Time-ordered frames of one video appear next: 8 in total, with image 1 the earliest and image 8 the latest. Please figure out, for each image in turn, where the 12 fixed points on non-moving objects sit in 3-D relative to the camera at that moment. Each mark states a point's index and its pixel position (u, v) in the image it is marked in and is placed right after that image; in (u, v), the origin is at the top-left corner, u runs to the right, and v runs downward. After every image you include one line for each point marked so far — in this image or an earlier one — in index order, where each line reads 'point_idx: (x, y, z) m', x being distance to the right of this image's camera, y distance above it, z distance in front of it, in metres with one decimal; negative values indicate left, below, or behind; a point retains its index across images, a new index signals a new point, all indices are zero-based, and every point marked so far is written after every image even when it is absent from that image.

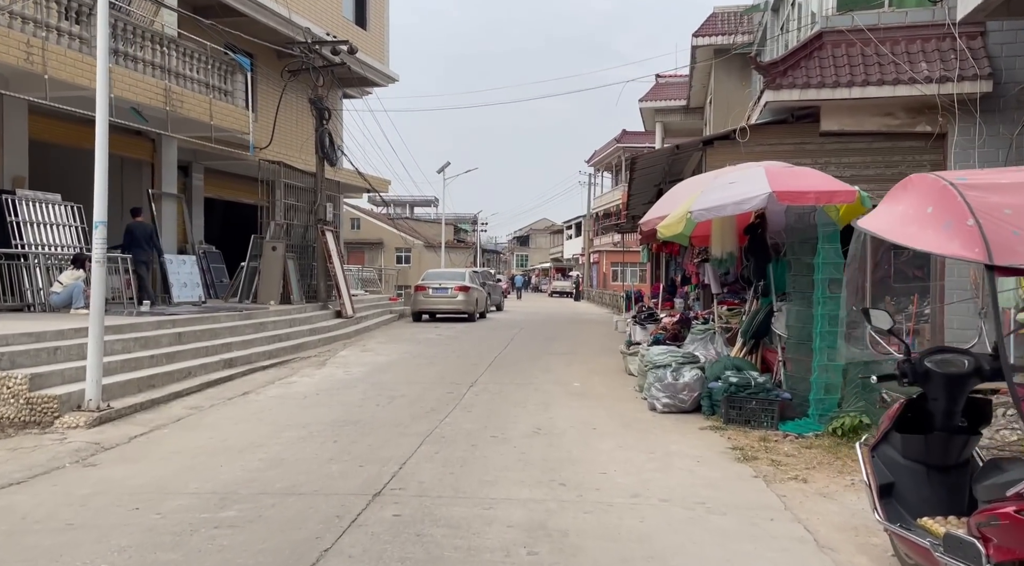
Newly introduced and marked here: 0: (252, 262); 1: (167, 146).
0: (-5.9, +0.5, +18.1) m
1: (-6.9, +2.8, +16.3) m
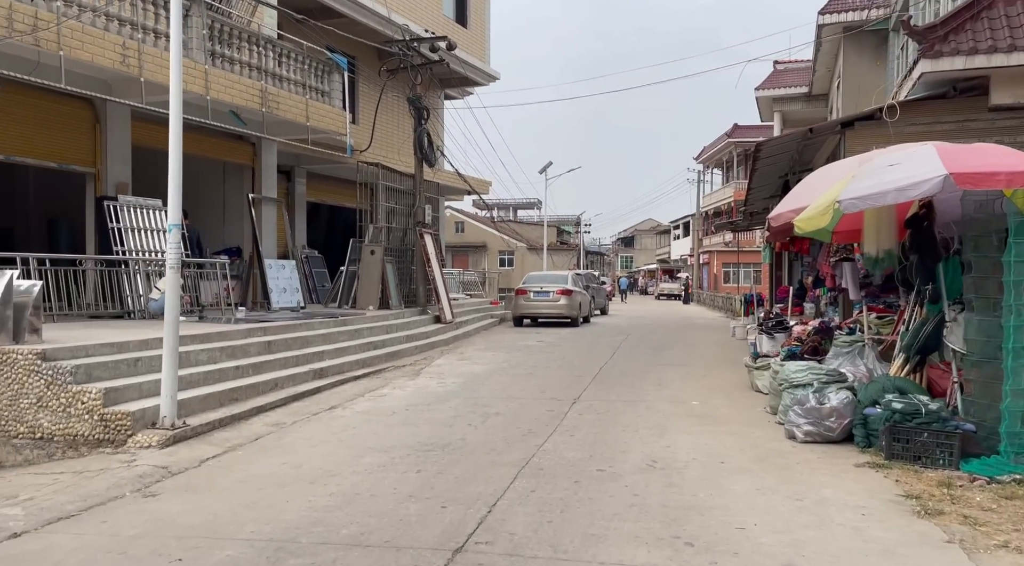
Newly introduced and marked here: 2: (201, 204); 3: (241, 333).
0: (-3.6, +0.4, +17.8) m
1: (-4.9, +2.7, +16.1) m
2: (-6.5, +1.7, +16.8) m
3: (-3.4, -0.6, +10.2) m
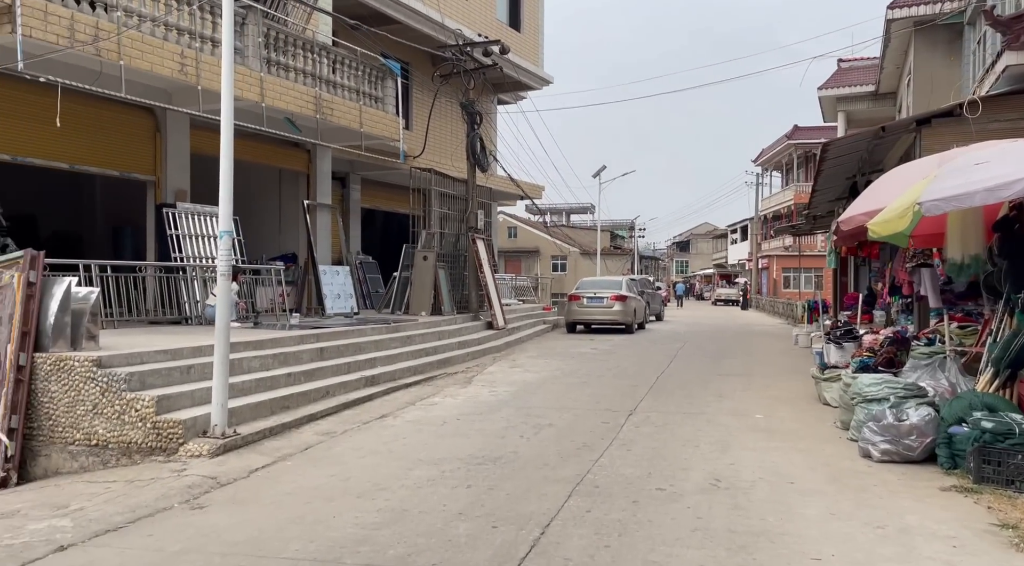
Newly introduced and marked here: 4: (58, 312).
0: (-2.4, +0.2, +17.7) m
1: (-3.8, +2.5, +16.2) m
2: (-5.4, +1.5, +17.0) m
3: (-2.8, -0.7, +10.1) m
4: (-4.2, -0.3, +7.5) m
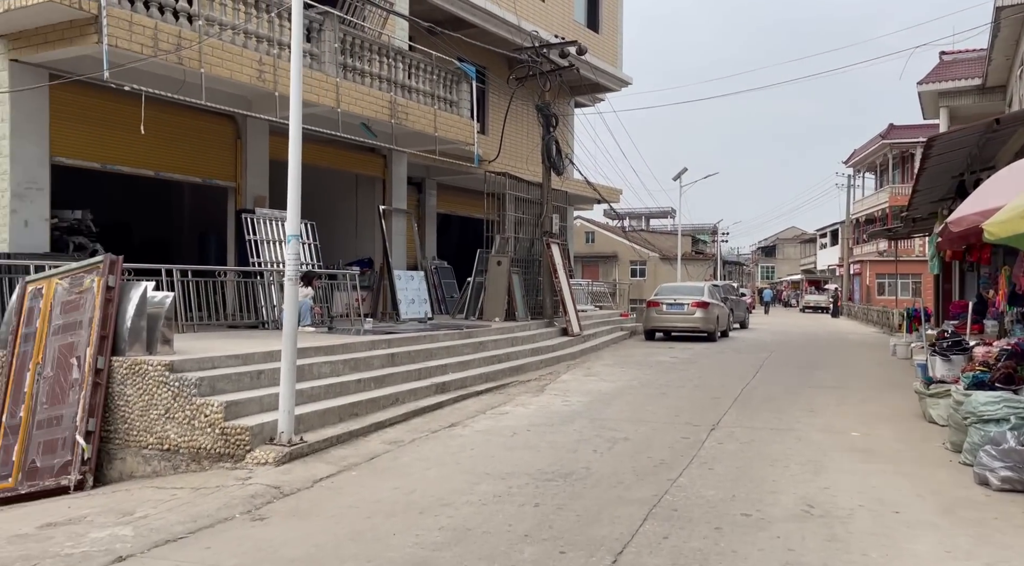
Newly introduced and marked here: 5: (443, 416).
0: (-0.8, +0.1, +17.6) m
1: (-2.3, +2.4, +16.1) m
2: (-3.8, +1.4, +17.1) m
3: (-1.8, -0.8, +10.0) m
4: (-3.6, -0.3, +7.6) m
5: (-0.8, -1.5, +9.0) m
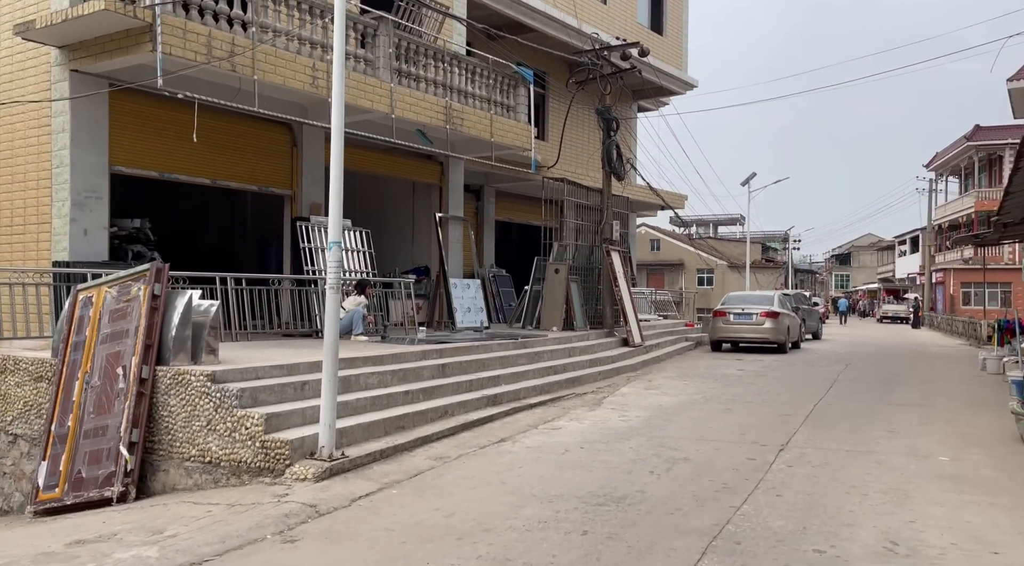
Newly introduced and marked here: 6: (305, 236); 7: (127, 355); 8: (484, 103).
0: (+0.5, -0.1, +17.2) m
1: (-1.1, +2.3, +15.9) m
2: (-2.5, +1.3, +17.0) m
3: (-1.2, -0.9, +9.8) m
4: (-3.1, -0.4, +7.4) m
5: (-0.2, -1.6, +8.6) m
6: (-3.3, +0.8, +12.9) m
7: (-3.5, -0.7, +7.3) m
8: (-0.5, +3.3, +14.8) m
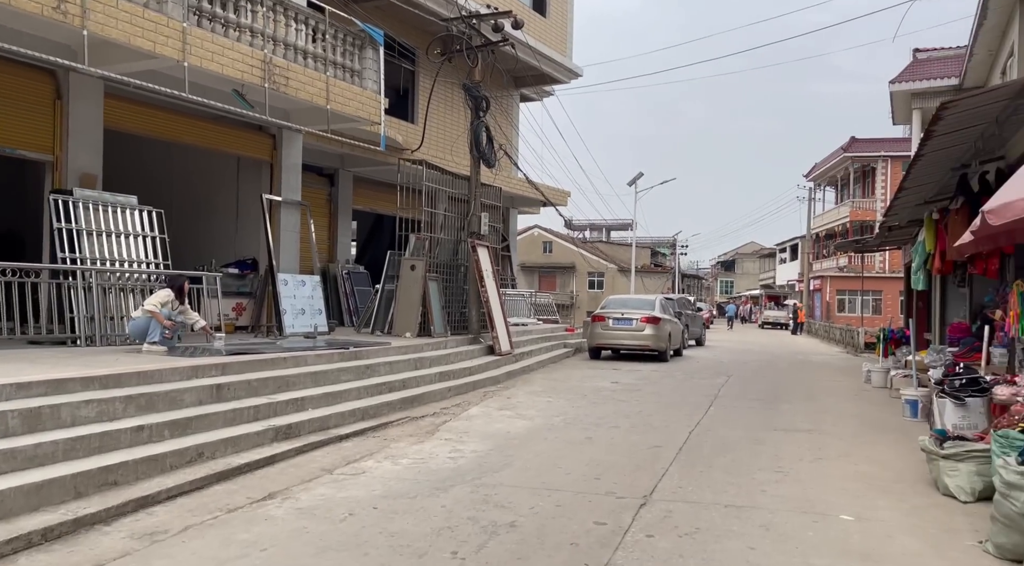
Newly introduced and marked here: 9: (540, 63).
0: (-2.3, 0.0, +14.8) m
1: (-3.7, +2.3, +13.4) m
2: (-5.3, +1.4, +14.2) m
3: (-3.0, -0.8, +7.2) m
4: (-4.6, -0.3, +4.7) m
5: (-1.9, -1.5, +6.2) m
6: (-5.5, +0.9, +10.0) m
7: (-5.0, -0.5, +4.5) m
8: (-3.0, +3.4, +12.3) m
9: (+0.7, +5.5, +19.9) m
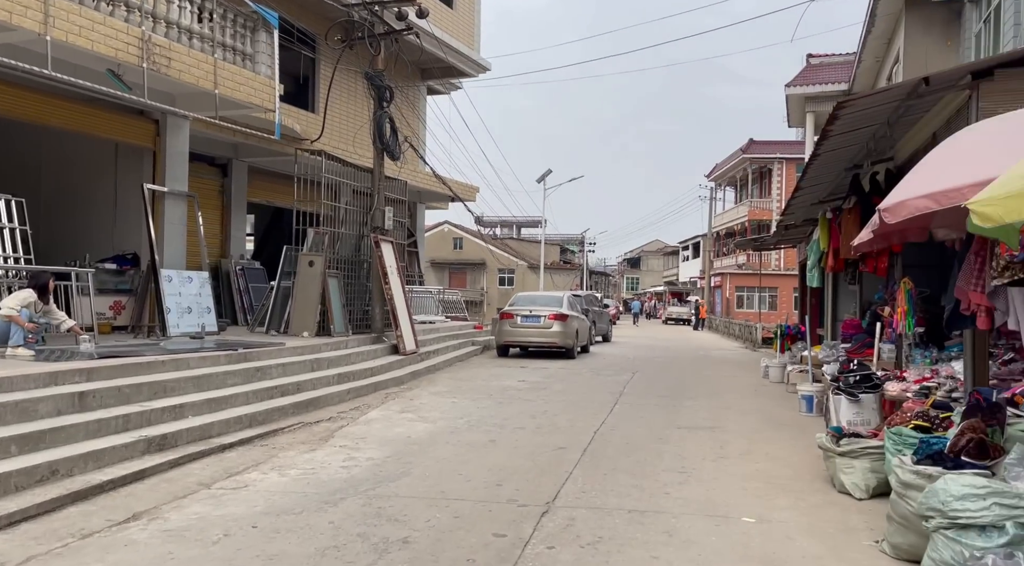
0: (-4.0, 0.0, +14.1) m
1: (-5.3, +2.4, +12.5) m
2: (-6.9, +1.4, +13.2) m
3: (-3.9, -0.8, +6.5) m
4: (-5.2, -0.3, +3.8) m
5: (-2.7, -1.5, +5.6) m
6: (-6.7, +0.9, +9.0) m
7: (-5.6, -0.5, +3.6) m
8: (-4.4, +3.4, +11.5) m
9: (-1.6, +5.6, +19.5) m
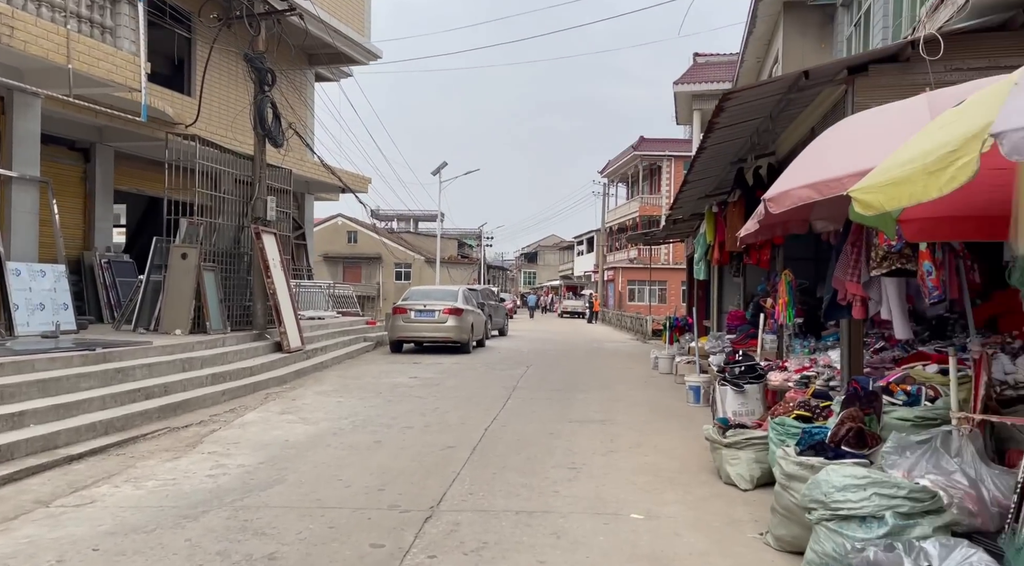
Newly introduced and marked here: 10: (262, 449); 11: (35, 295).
0: (-5.9, +0.1, +13.2) m
1: (-6.9, +2.5, +11.4) m
2: (-8.6, +1.5, +11.9) m
3: (-4.8, -0.7, +5.6) m
4: (-5.7, -0.2, +2.8) m
5: (-3.4, -1.5, +4.9) m
6: (-7.9, +1.0, +7.7) m
7: (-6.0, -0.5, +2.5) m
8: (-5.9, +3.5, +10.5) m
9: (-4.2, +5.7, +18.7) m
10: (-2.3, -1.5, +7.3) m
11: (-6.5, -0.1, +10.9) m
